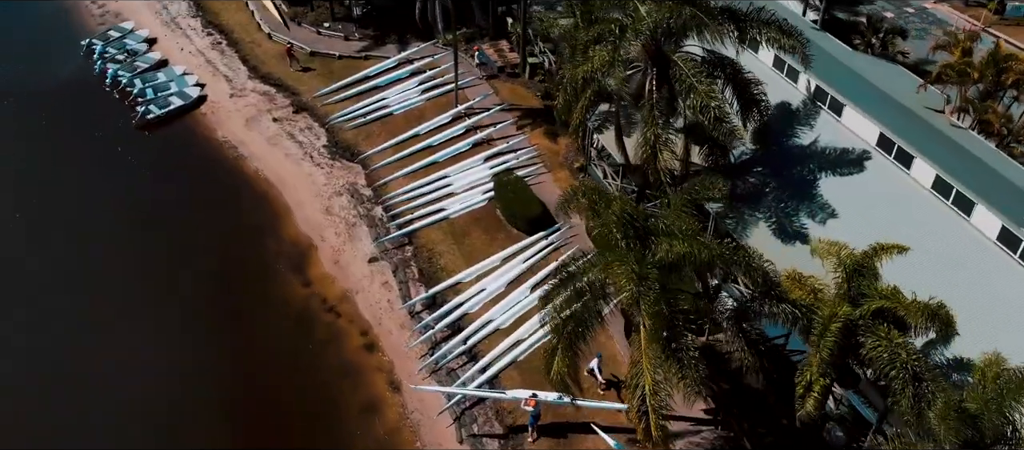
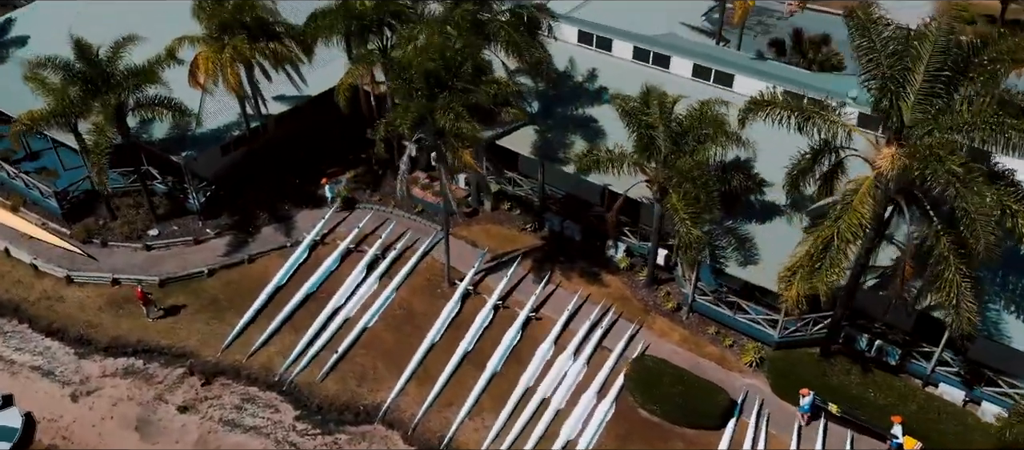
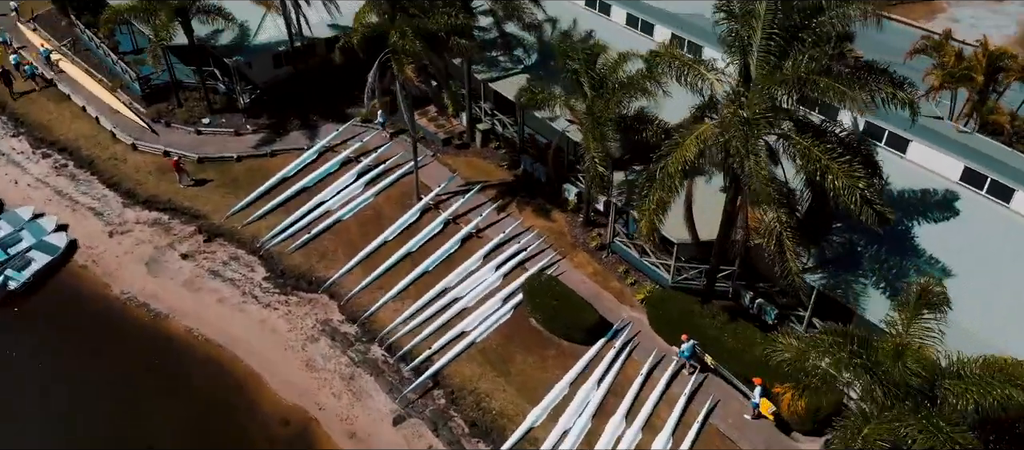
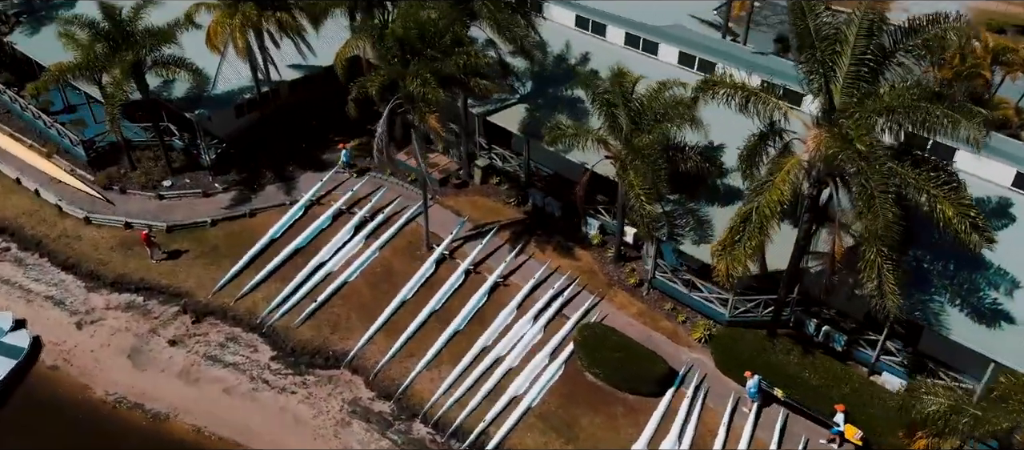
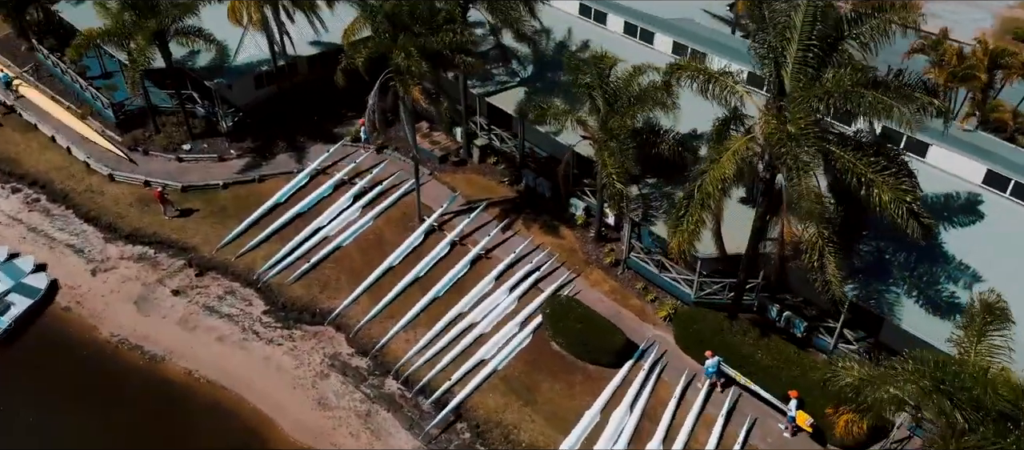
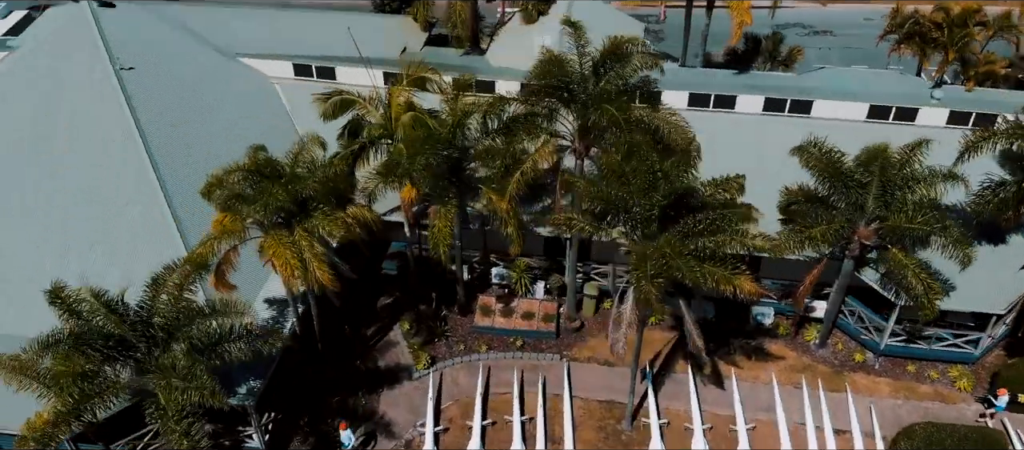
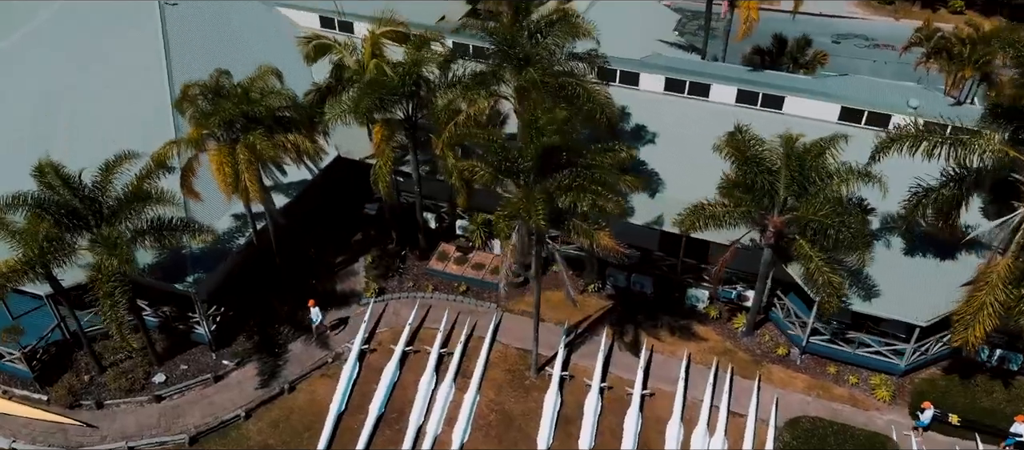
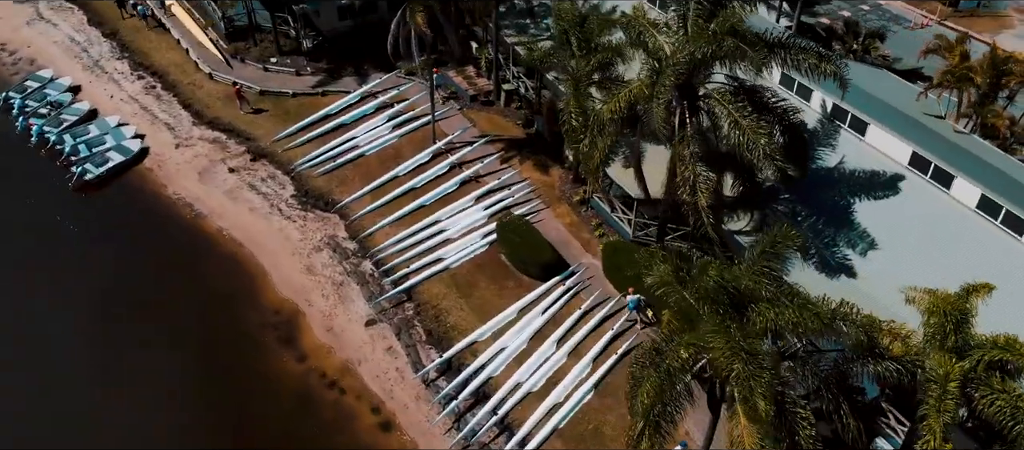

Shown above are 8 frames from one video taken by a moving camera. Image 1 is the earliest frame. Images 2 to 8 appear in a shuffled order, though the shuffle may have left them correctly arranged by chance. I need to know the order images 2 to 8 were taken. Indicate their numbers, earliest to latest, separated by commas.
8, 3, 5, 4, 2, 7, 6
